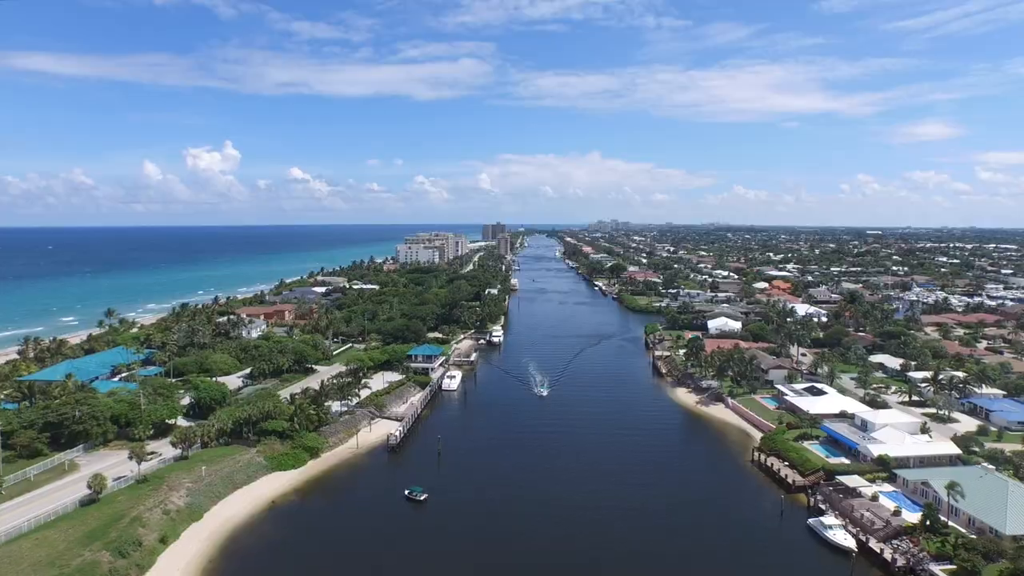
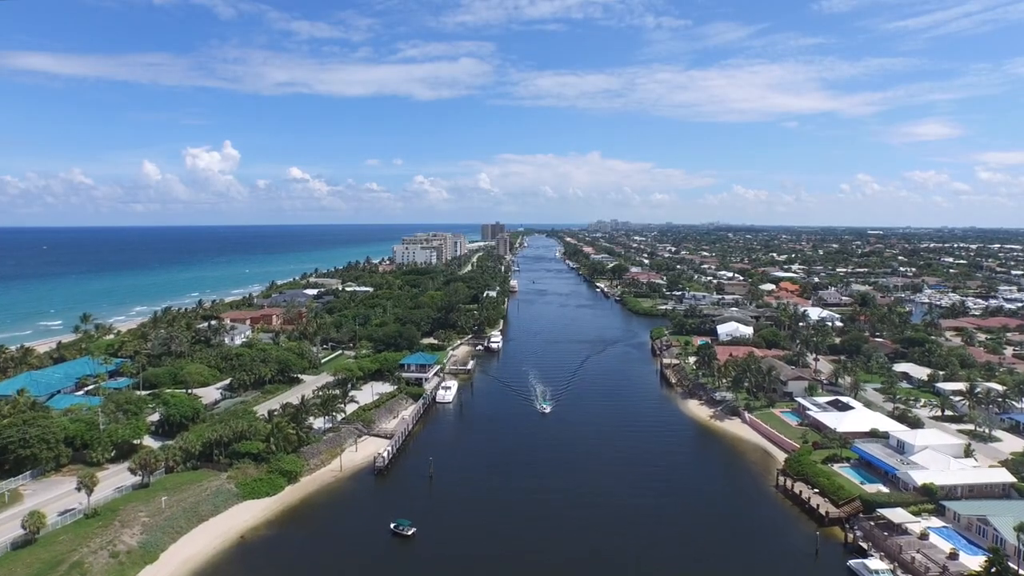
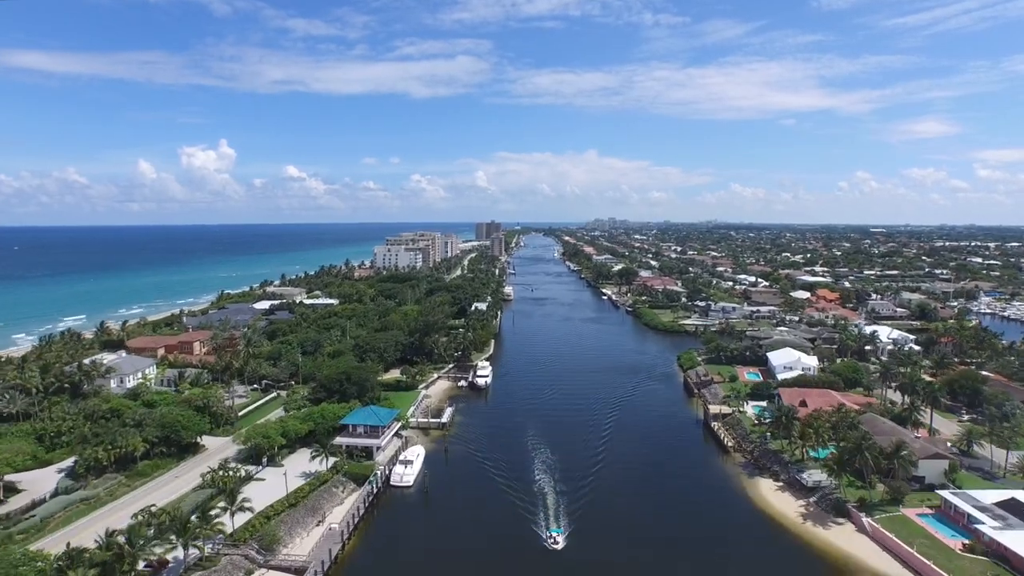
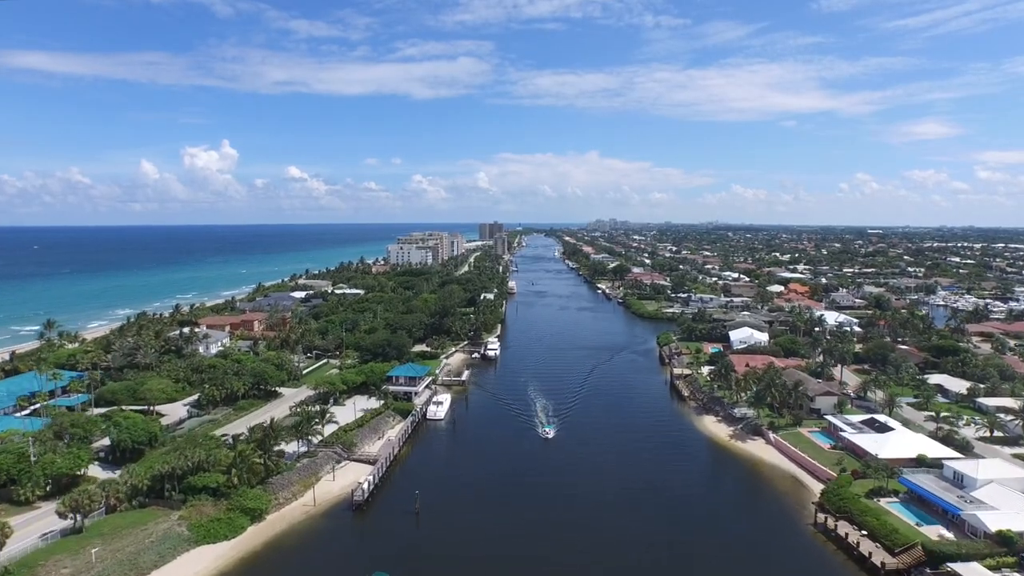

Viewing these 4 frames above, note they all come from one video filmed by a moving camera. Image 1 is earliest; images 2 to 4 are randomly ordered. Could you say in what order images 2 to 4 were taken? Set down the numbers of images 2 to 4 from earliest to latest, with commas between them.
2, 4, 3
